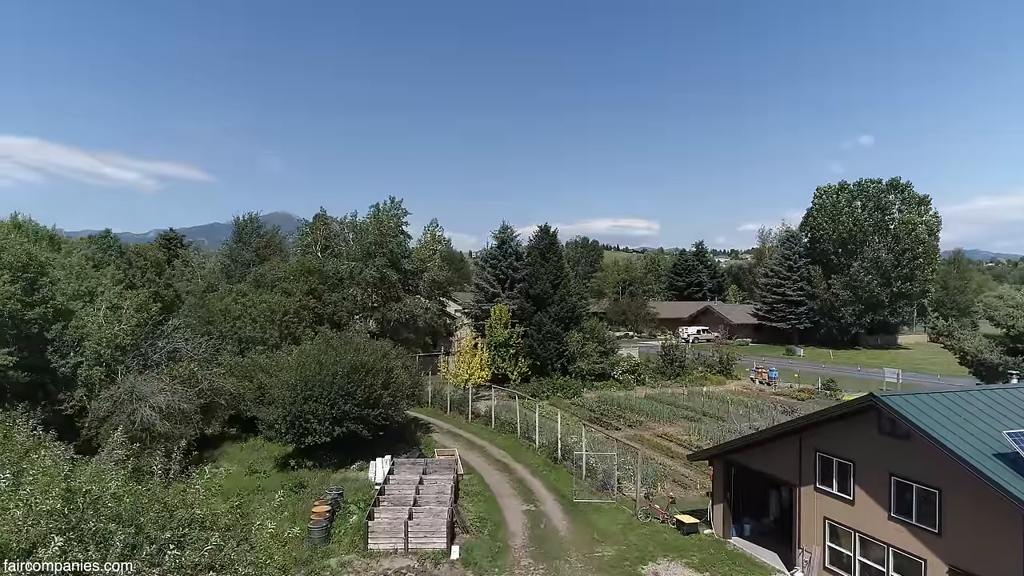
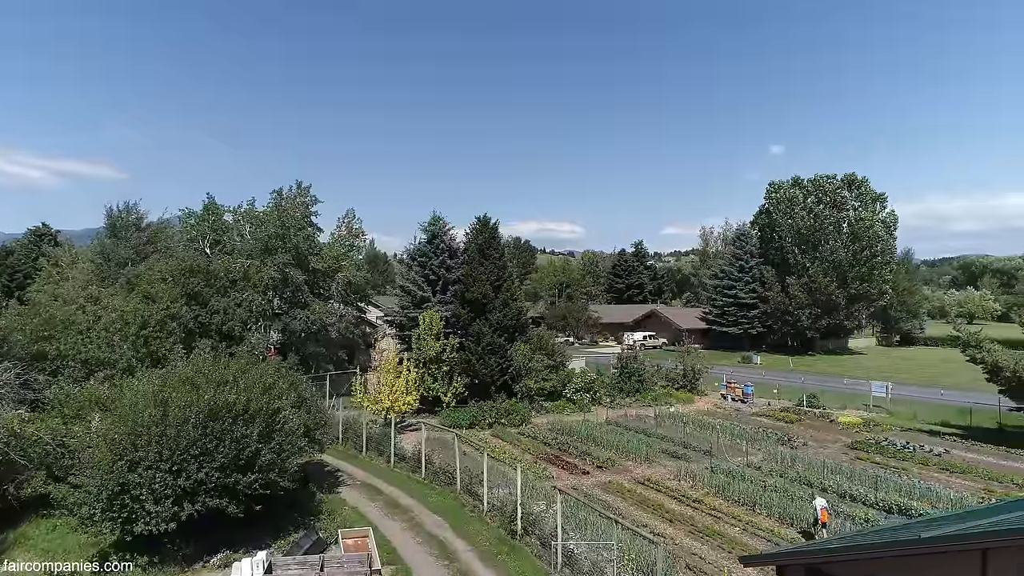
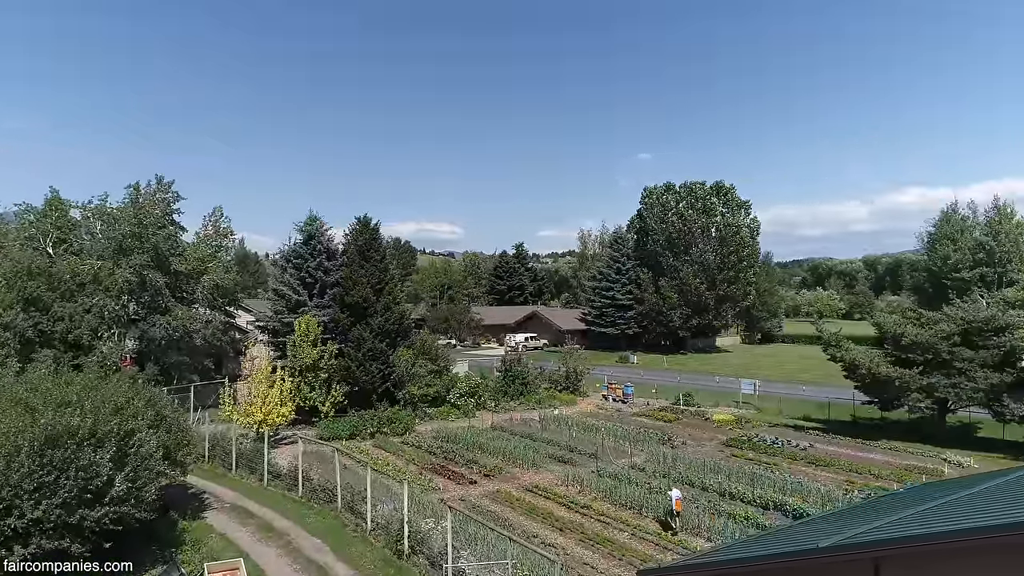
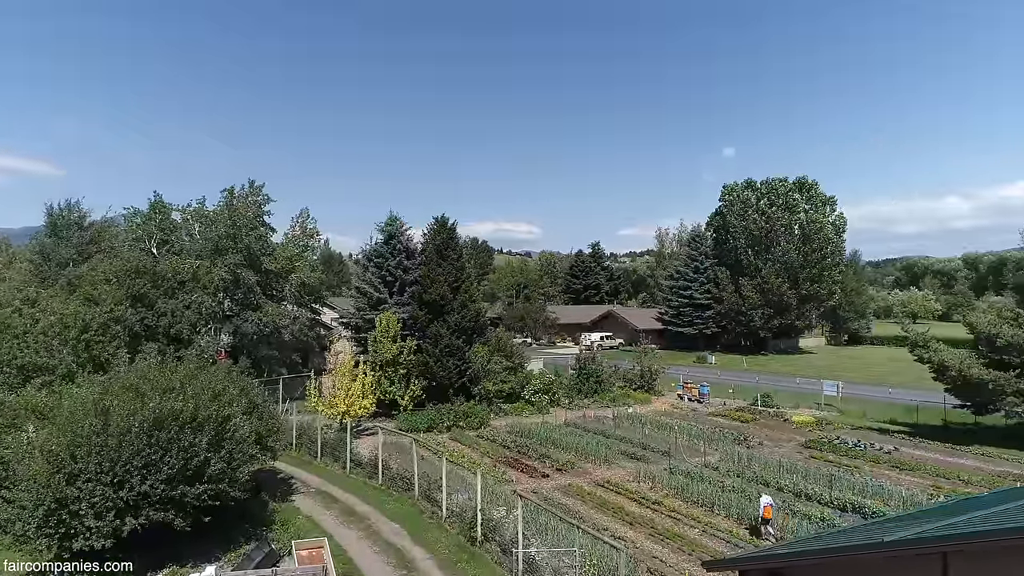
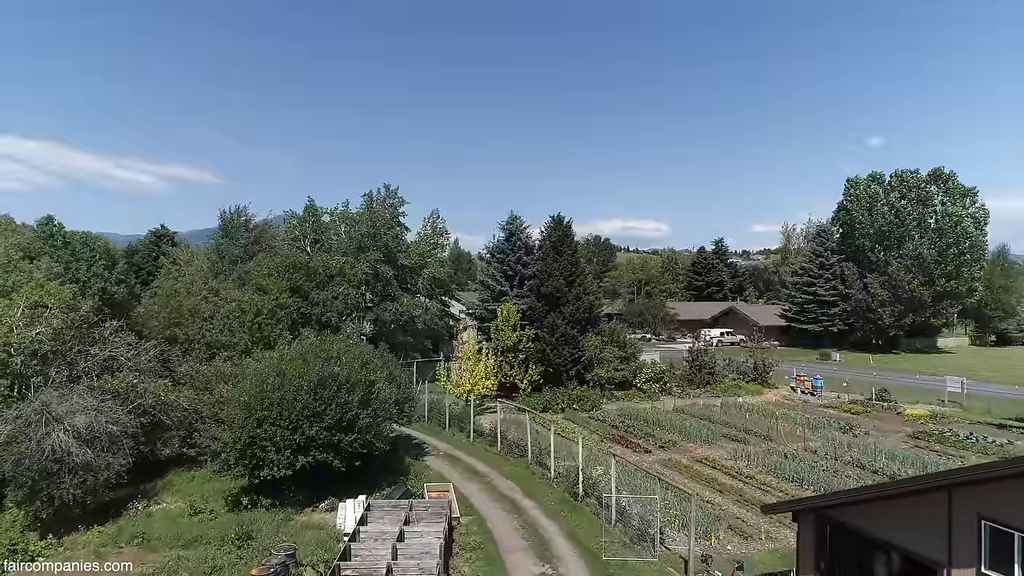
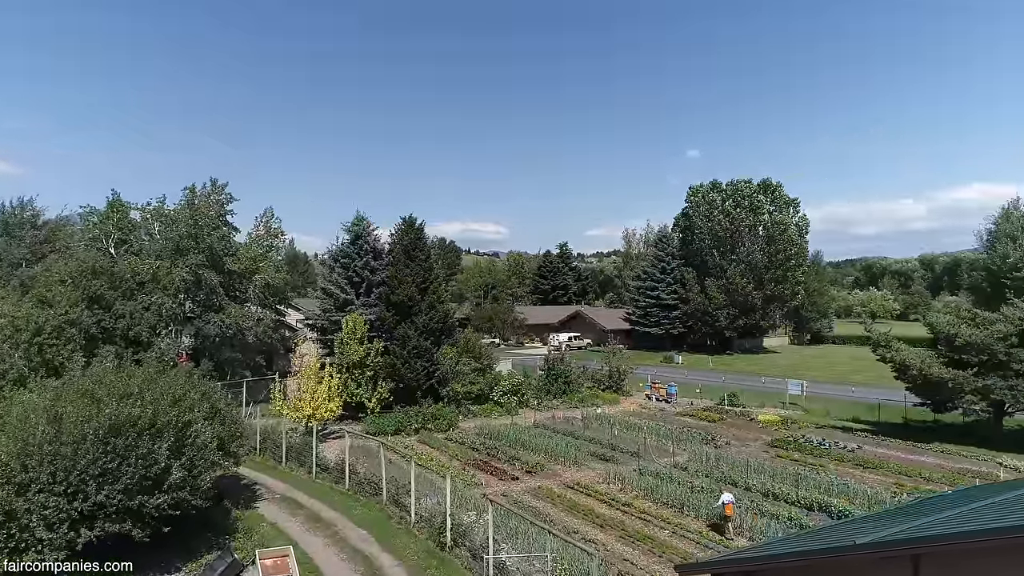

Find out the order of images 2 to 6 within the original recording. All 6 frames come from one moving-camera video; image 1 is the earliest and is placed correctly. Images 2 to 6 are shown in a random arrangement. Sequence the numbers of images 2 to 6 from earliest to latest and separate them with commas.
5, 2, 4, 6, 3
